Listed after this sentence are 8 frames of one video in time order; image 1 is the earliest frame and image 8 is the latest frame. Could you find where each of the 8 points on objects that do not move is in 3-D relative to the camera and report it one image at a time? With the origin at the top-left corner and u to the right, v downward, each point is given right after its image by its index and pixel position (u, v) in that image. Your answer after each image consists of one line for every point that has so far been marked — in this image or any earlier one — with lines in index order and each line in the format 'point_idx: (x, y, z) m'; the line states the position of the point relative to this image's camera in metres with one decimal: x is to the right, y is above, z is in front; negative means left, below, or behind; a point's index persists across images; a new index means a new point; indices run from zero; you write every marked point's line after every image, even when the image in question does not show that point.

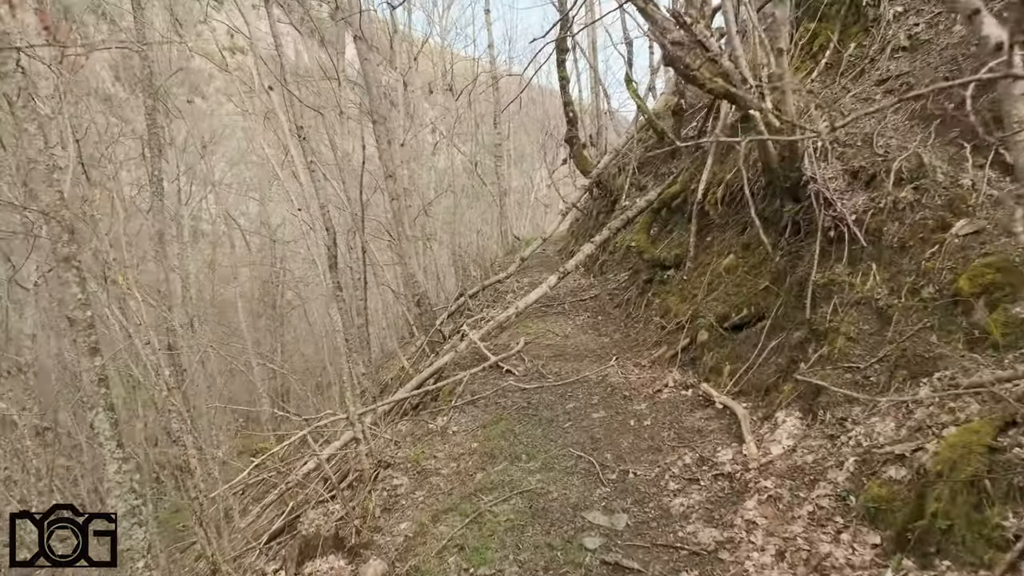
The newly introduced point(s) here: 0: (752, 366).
0: (+1.0, -0.3, +3.5) m
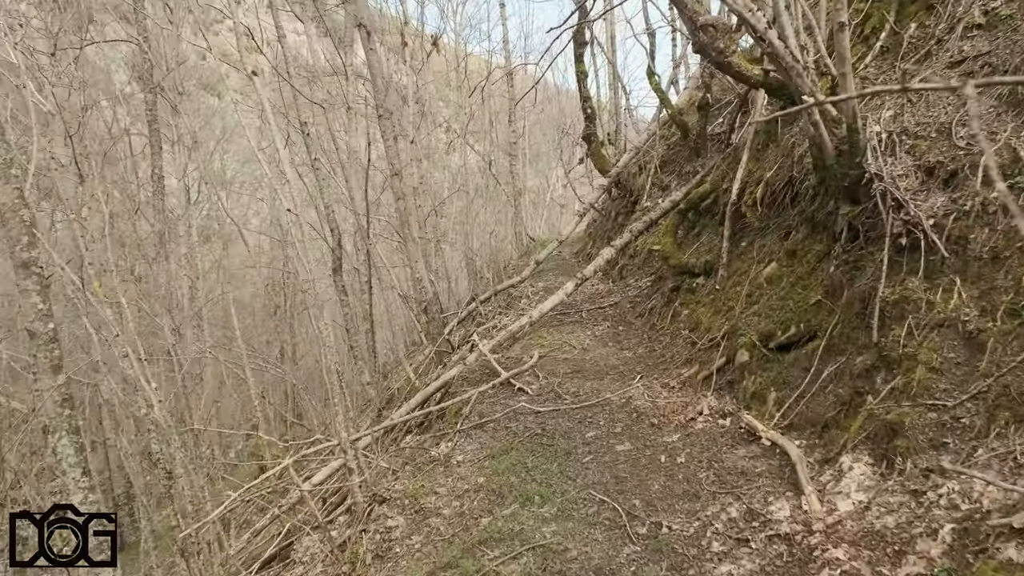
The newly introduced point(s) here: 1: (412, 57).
0: (+1.0, -0.4, +3.0) m
1: (-1.6, +3.7, +13.6) m
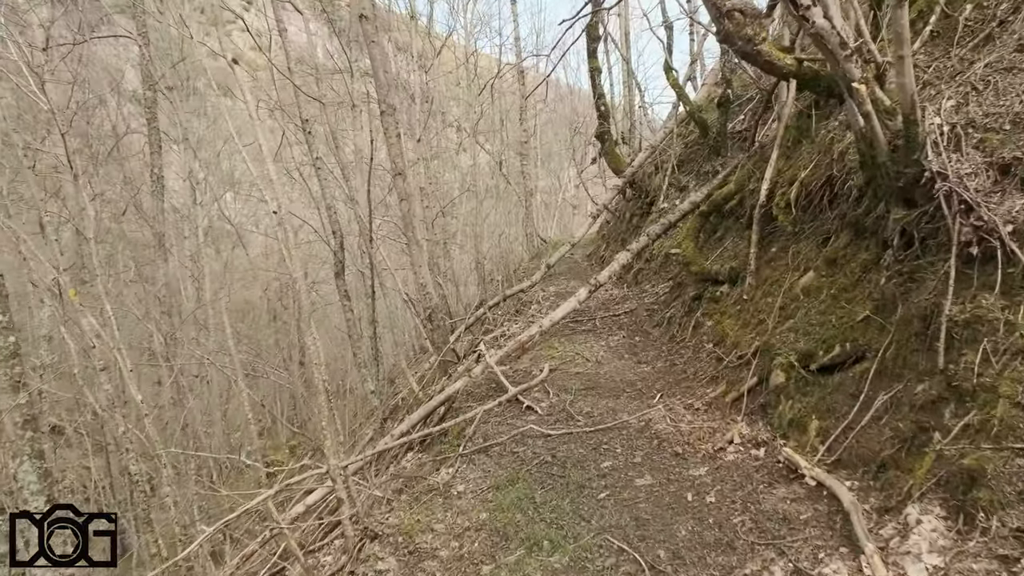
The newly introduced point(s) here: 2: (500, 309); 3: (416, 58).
0: (+1.0, -0.4, +2.6) m
1: (-1.4, +3.6, +13.2) m
2: (-0.1, -0.2, +8.4) m
3: (-1.5, +3.5, +13.3) m
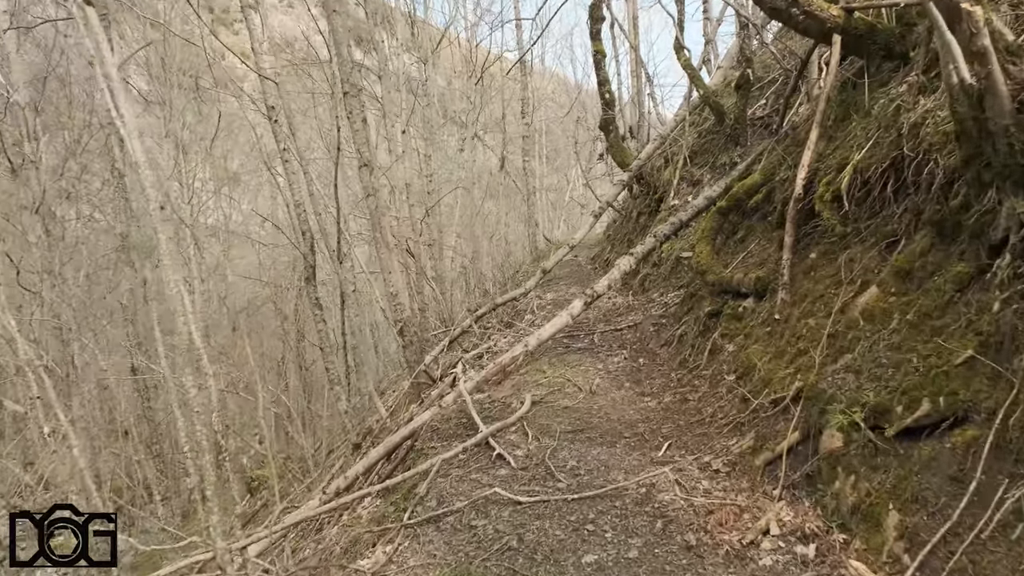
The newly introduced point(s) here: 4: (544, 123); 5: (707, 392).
0: (+0.9, -0.5, +1.7) m
1: (-1.4, +3.6, +12.3) m
2: (-0.2, -0.3, +7.5) m
3: (-1.5, +3.5, +12.4) m
4: (+0.7, +3.5, +18.0) m
5: (+0.8, -0.4, +3.4) m
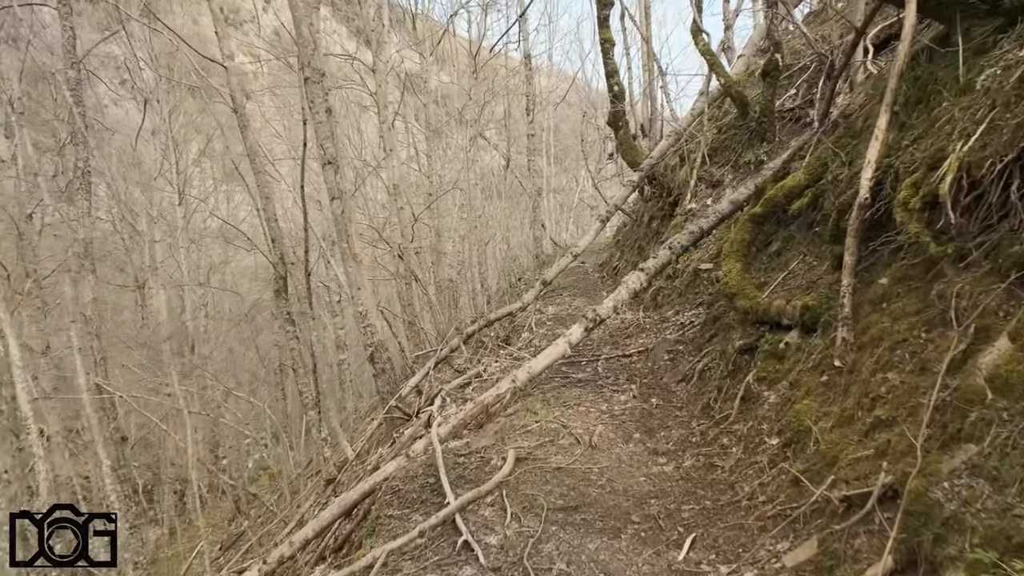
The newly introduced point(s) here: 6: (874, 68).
0: (+0.8, -0.6, +0.9) m
1: (-1.4, +3.4, +11.5) m
2: (-0.2, -0.4, +6.7) m
3: (-1.5, +3.4, +11.6) m
4: (+0.8, +3.4, +17.1) m
5: (+0.7, -0.5, +2.6) m
6: (+1.7, +1.0, +3.9) m
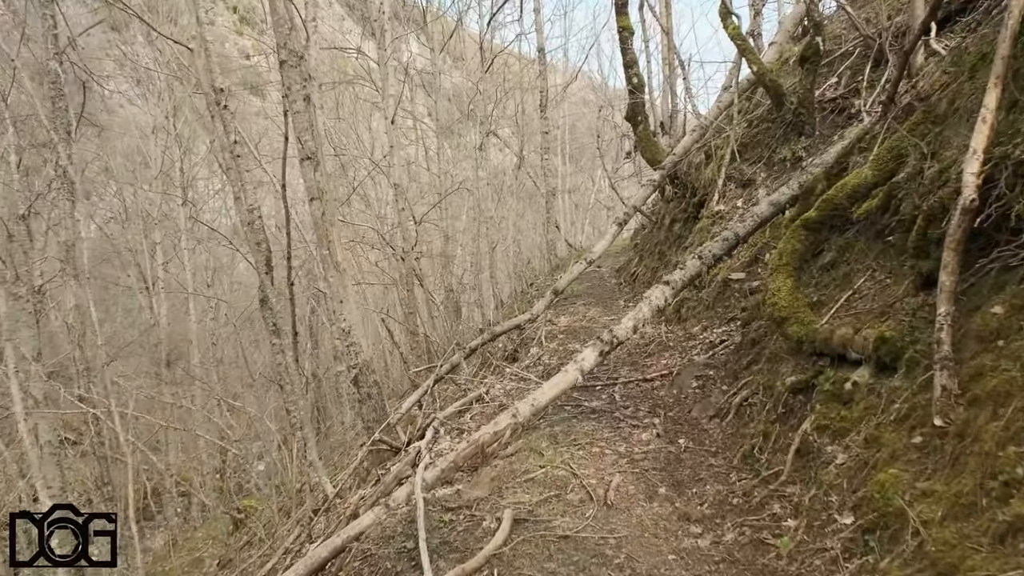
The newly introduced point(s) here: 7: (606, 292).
0: (+0.7, -0.7, +0.2) m
1: (-1.2, +3.4, +11.0) m
2: (-0.2, -0.5, +6.1) m
3: (-1.3, +3.3, +11.0) m
4: (+1.0, +3.3, +16.5) m
5: (+0.7, -0.6, +2.0) m
6: (+1.7, +0.9, +3.3) m
7: (+0.9, 0.0, +7.9) m
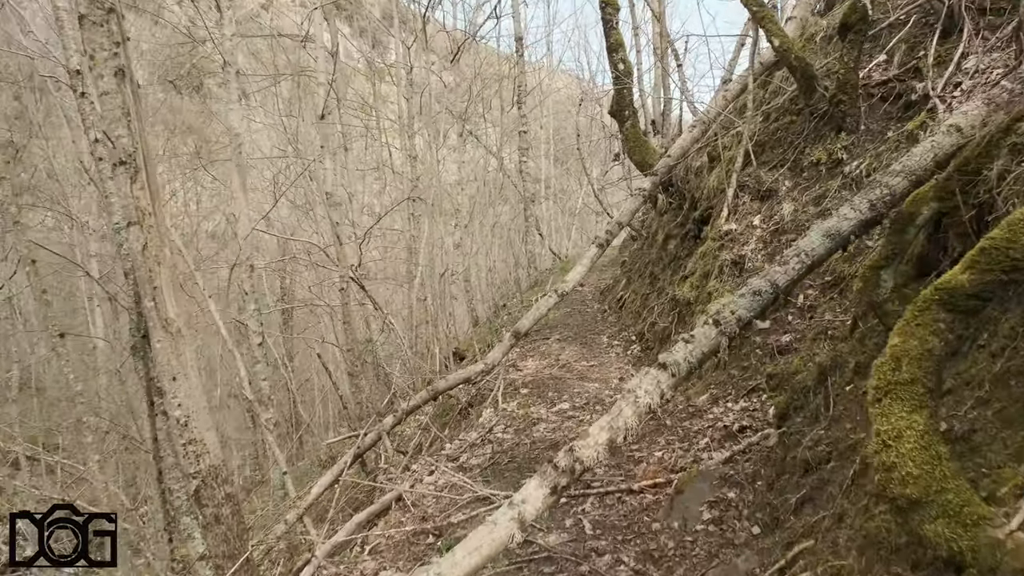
0: (+0.5, -0.9, -1.1) m
1: (-1.6, +3.1, +9.6) m
2: (-0.5, -0.7, +4.8) m
3: (-1.6, +3.1, +9.7) m
4: (+0.7, +3.0, +15.2) m
5: (+0.4, -0.8, +0.6) m
6: (+1.4, +0.7, +2.0) m
7: (+0.6, -0.3, +6.5) m
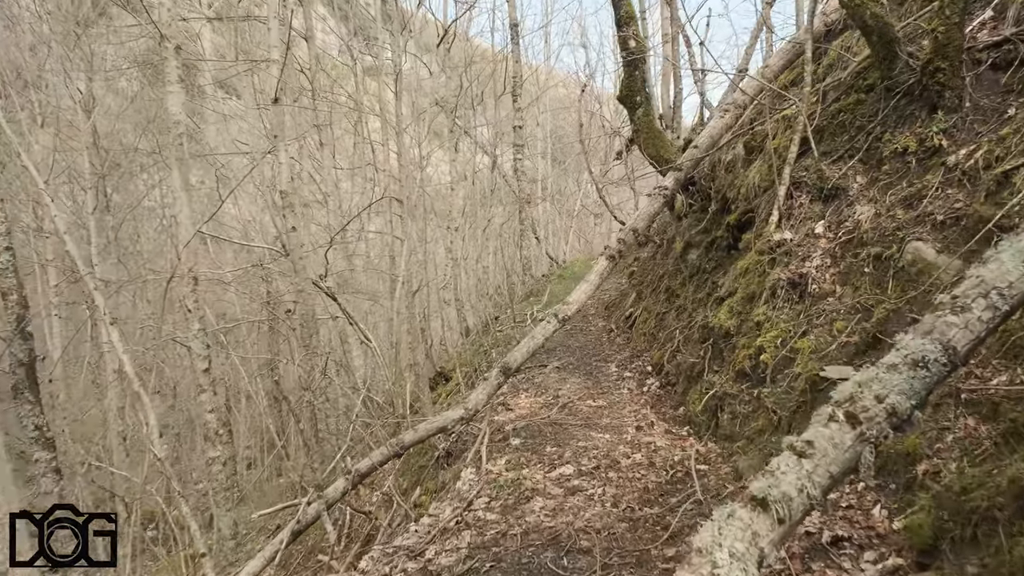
0: (+0.5, -1.0, -2.1) m
1: (-1.6, +3.0, +8.6) m
2: (-0.5, -0.8, +3.8) m
3: (-1.7, +3.0, +8.7) m
4: (+0.6, +2.9, +14.2) m
5: (+0.4, -0.9, -0.4) m
6: (+1.4, +0.6, +1.0) m
7: (+0.5, -0.4, +5.6) m
